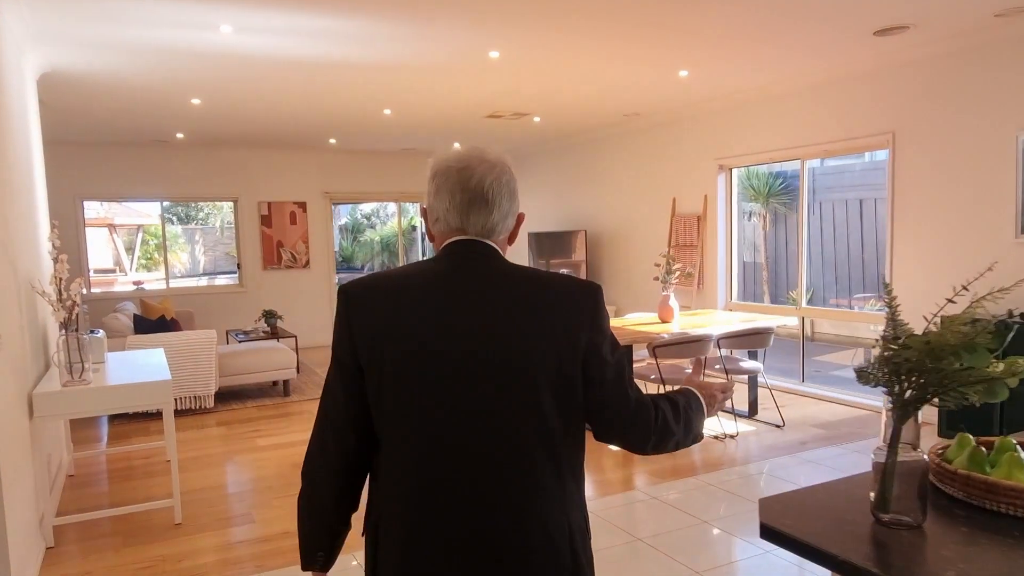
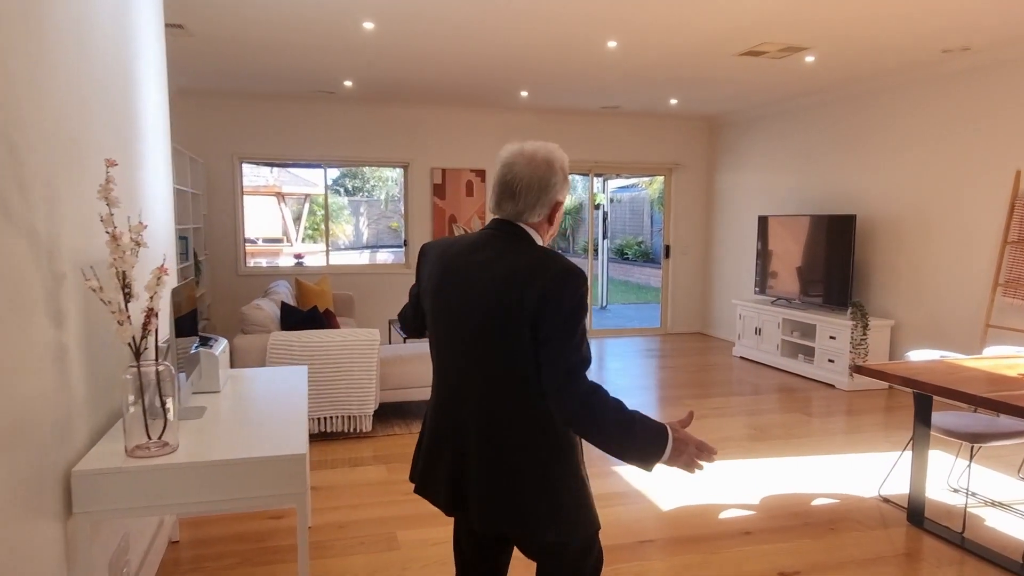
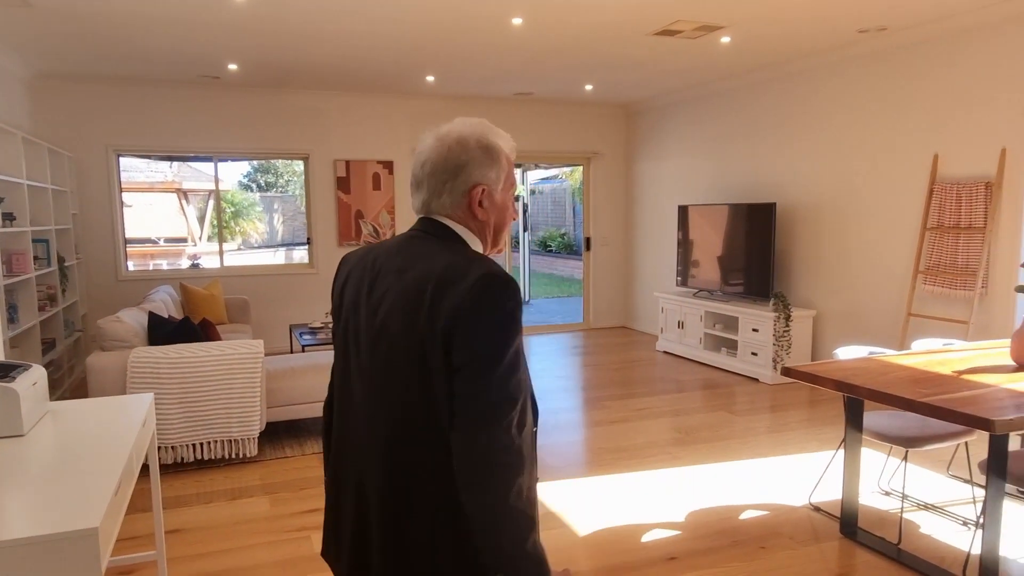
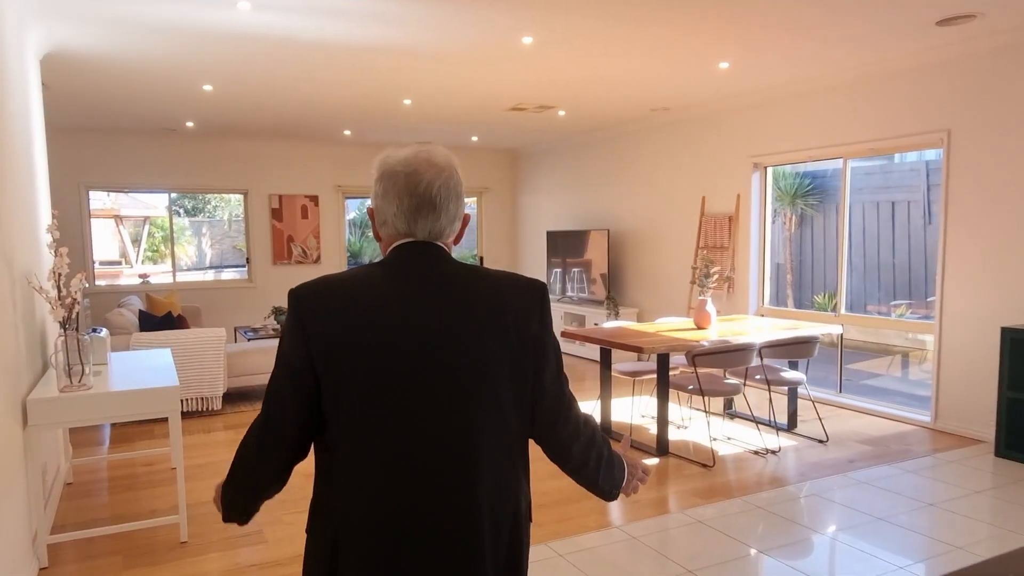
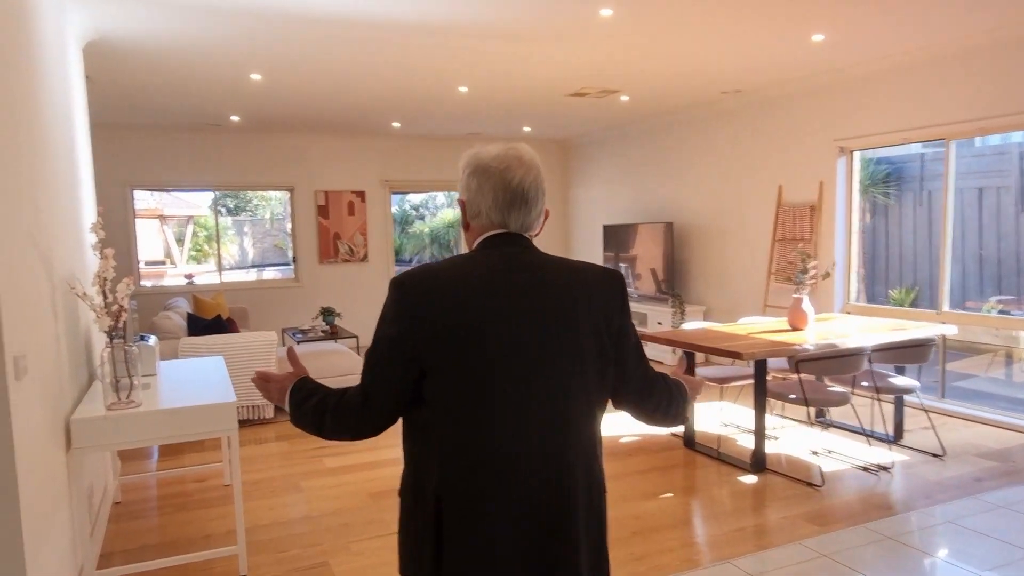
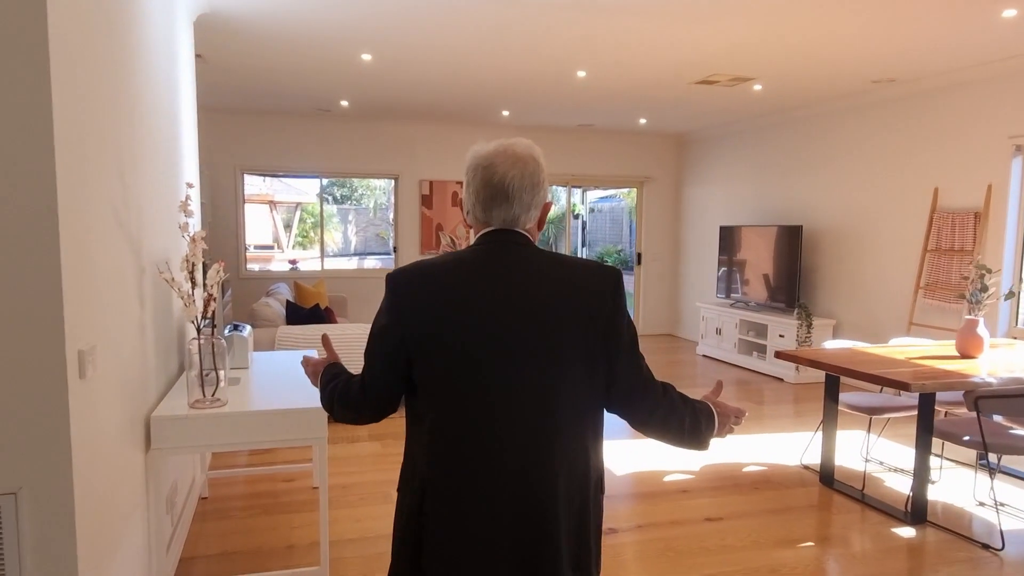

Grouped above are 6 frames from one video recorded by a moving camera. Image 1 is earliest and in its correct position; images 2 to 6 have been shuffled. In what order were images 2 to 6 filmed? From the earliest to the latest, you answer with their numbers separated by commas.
4, 5, 6, 2, 3
